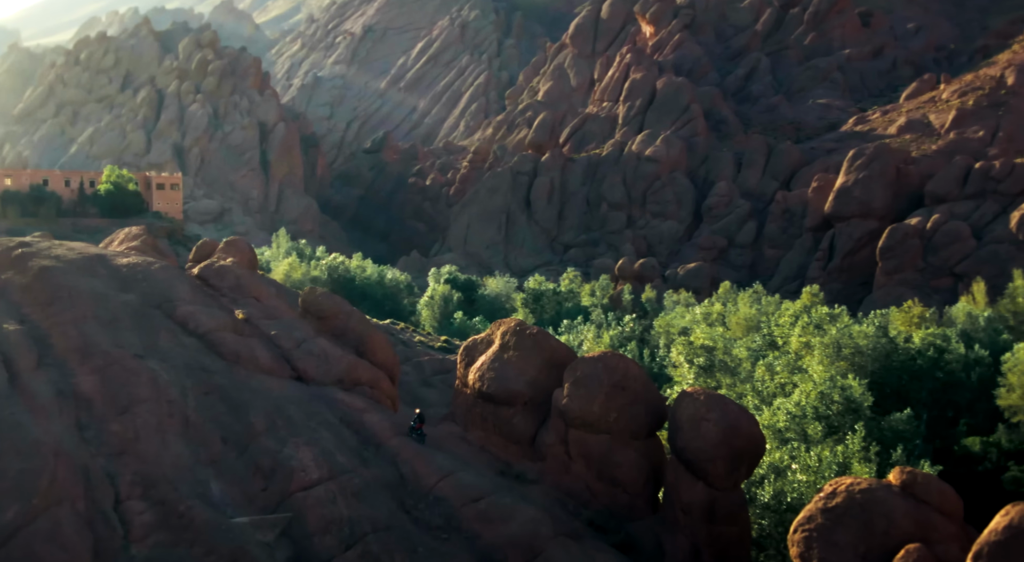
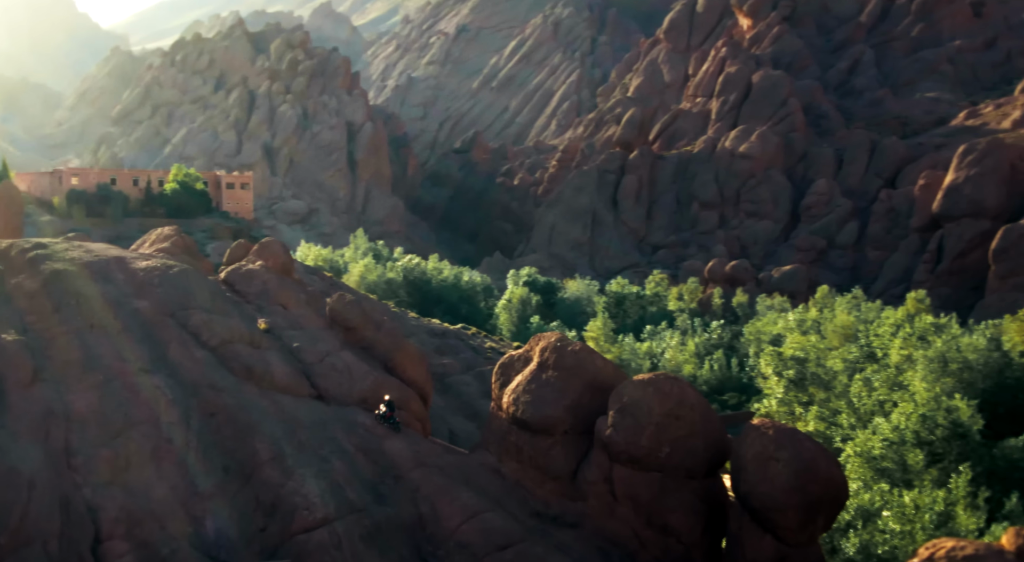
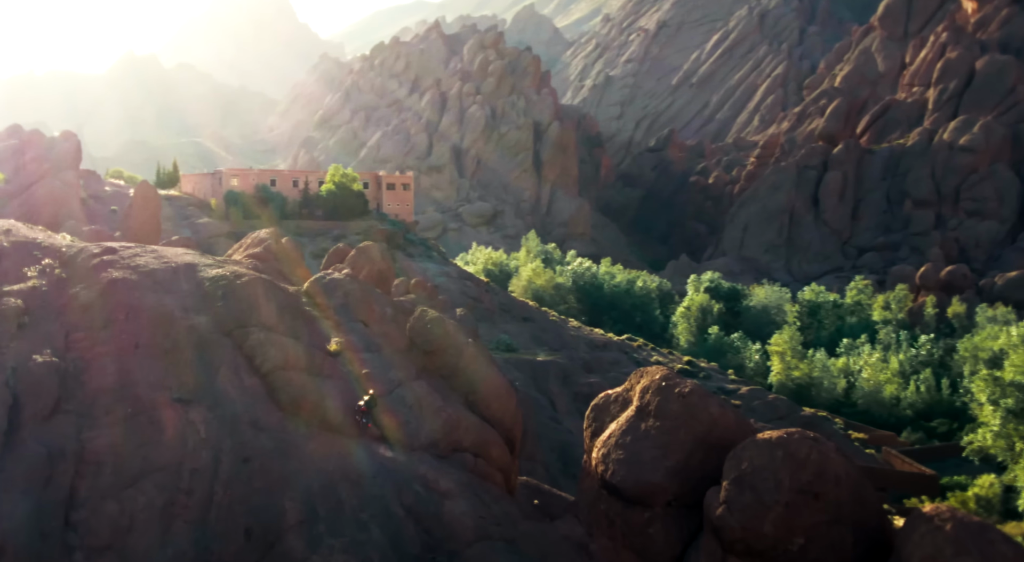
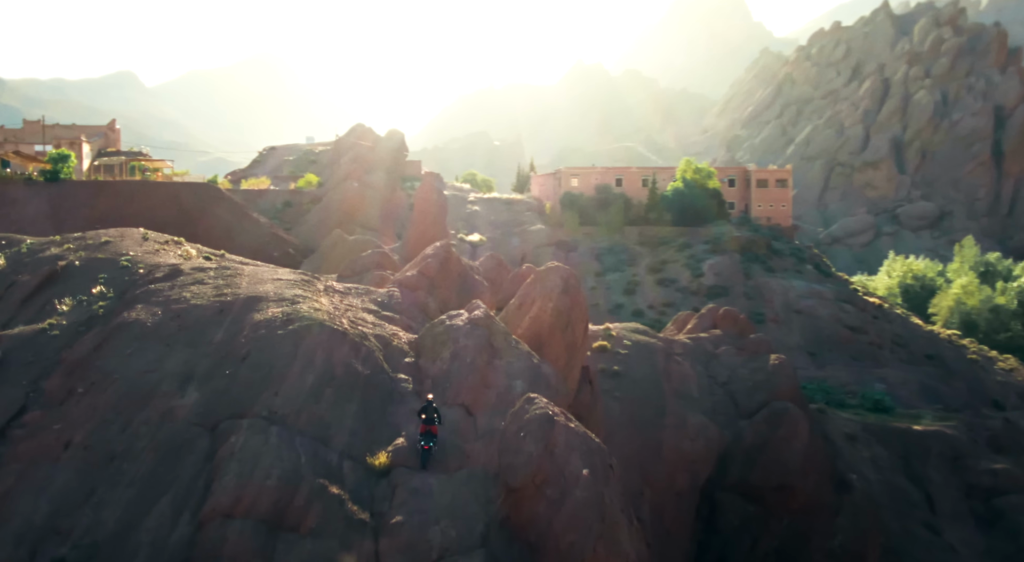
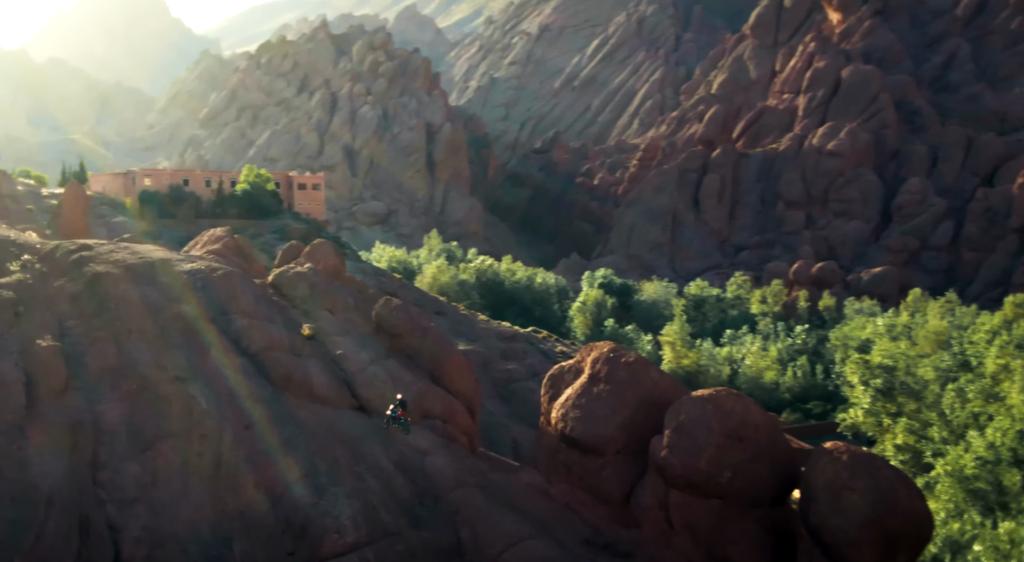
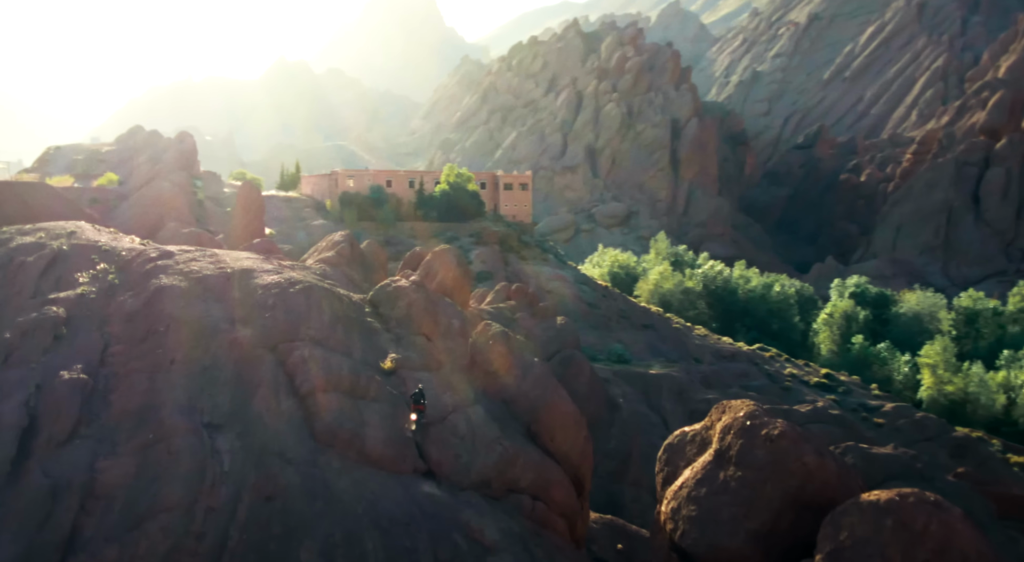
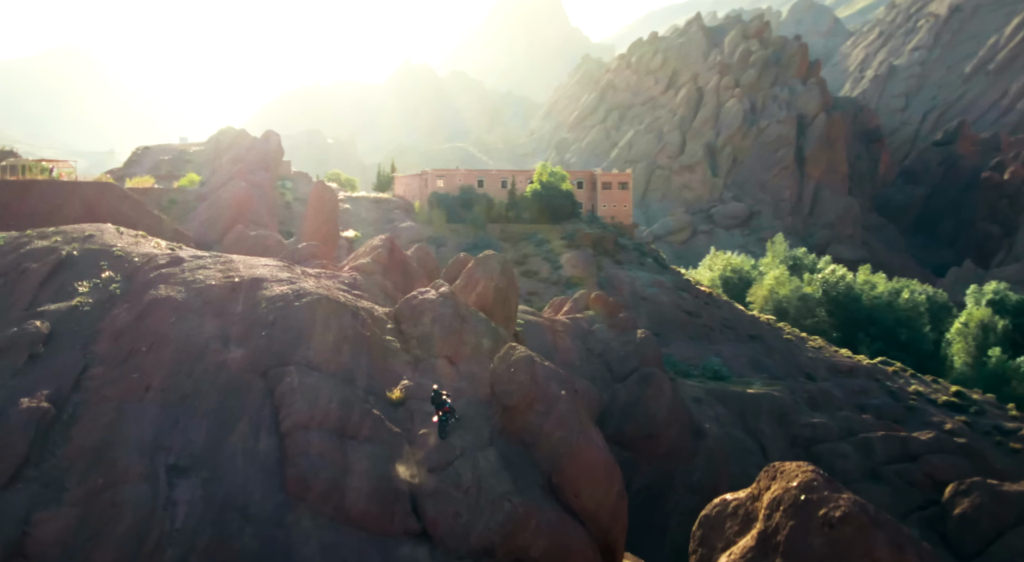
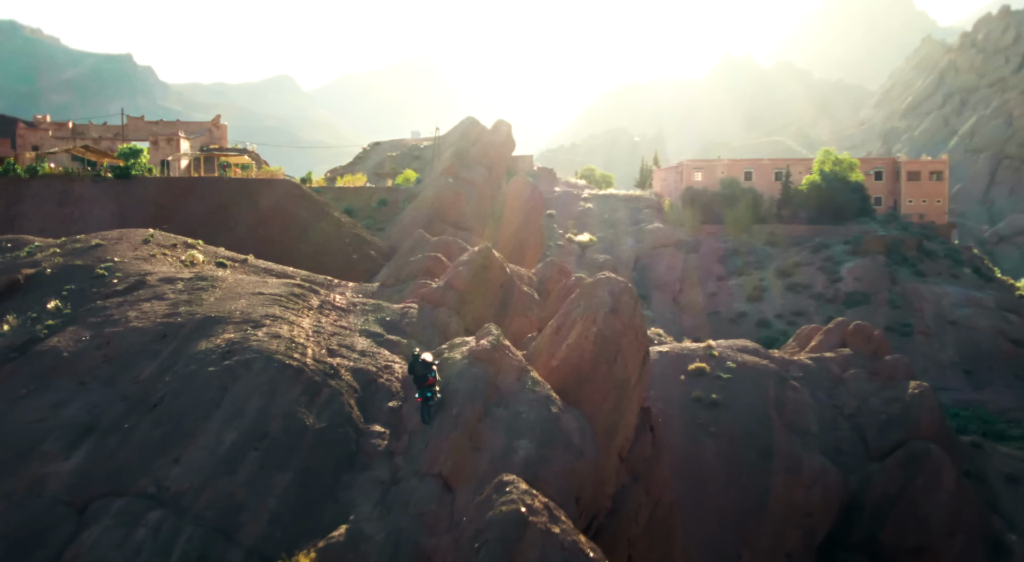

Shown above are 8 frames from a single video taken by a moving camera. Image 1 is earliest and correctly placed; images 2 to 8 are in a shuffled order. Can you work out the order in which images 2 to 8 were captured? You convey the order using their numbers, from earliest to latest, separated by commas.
2, 5, 3, 6, 7, 4, 8
